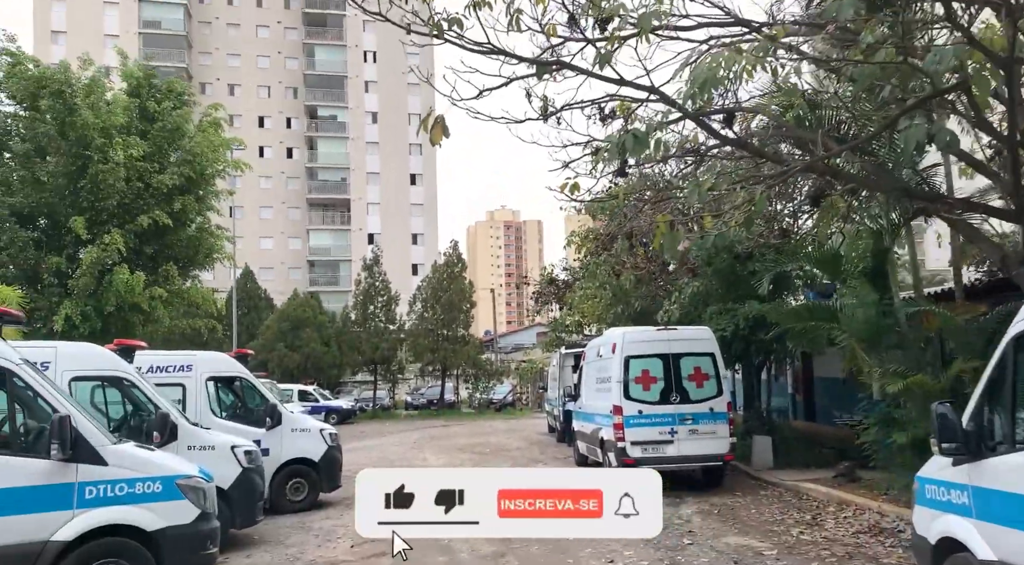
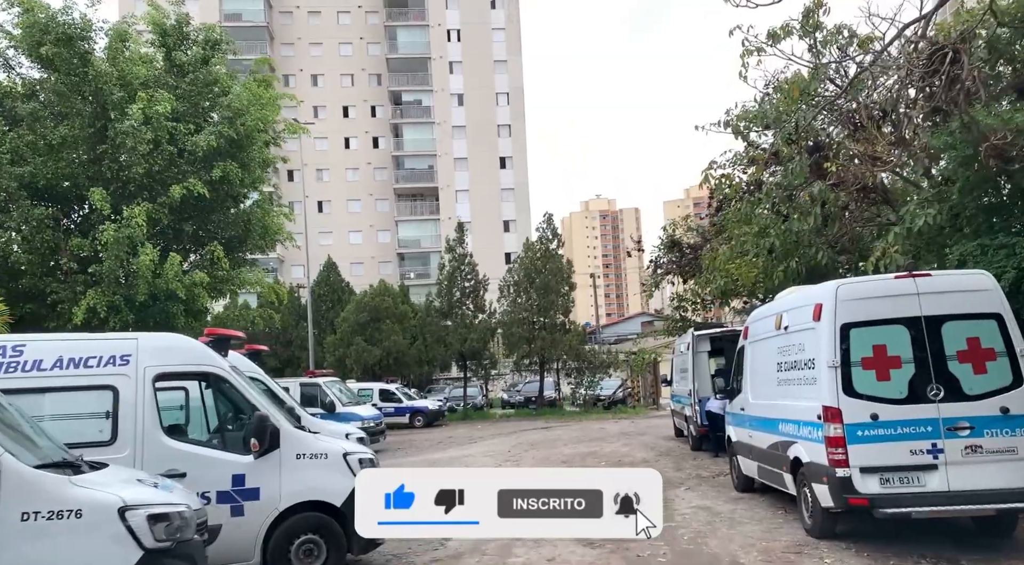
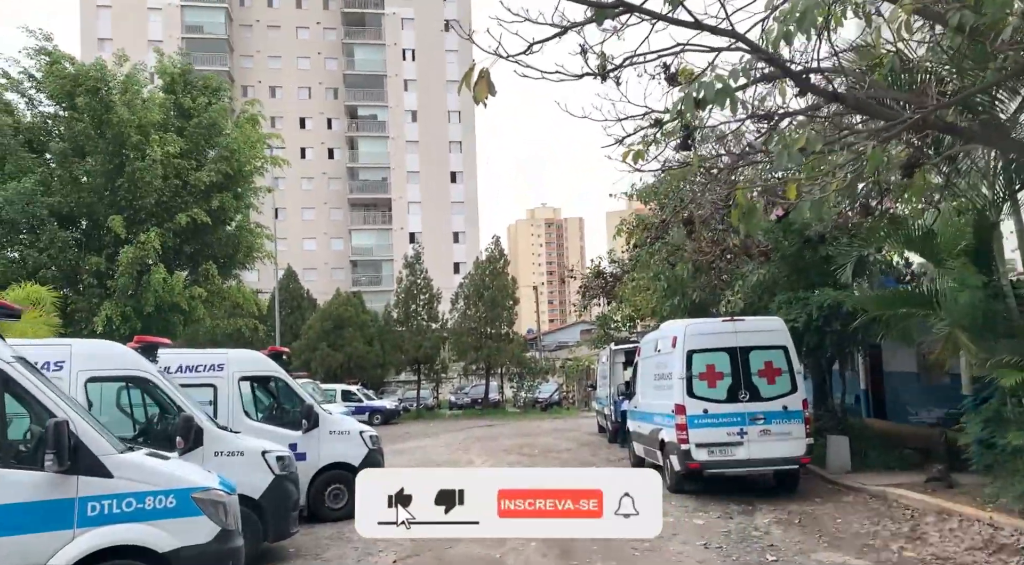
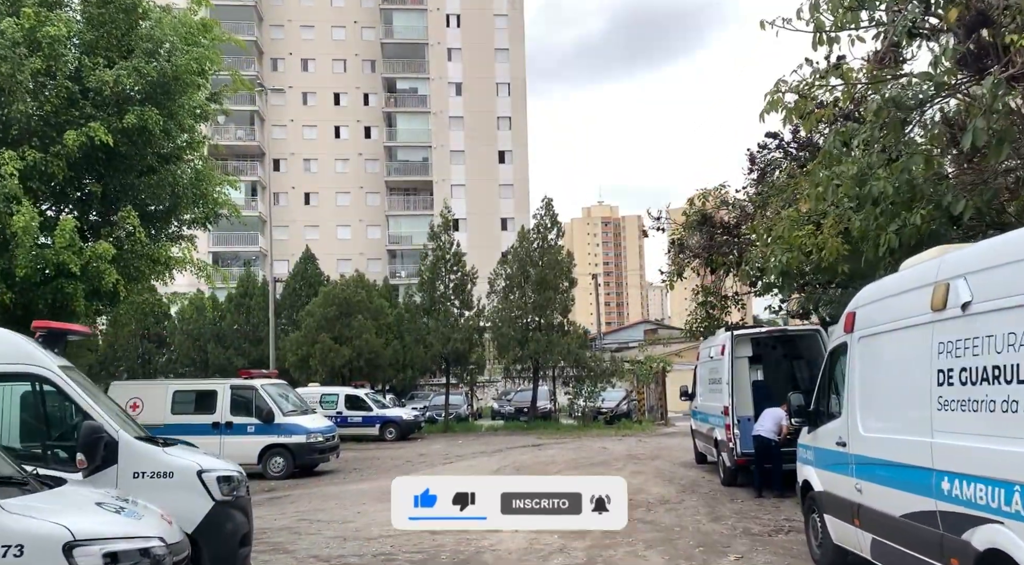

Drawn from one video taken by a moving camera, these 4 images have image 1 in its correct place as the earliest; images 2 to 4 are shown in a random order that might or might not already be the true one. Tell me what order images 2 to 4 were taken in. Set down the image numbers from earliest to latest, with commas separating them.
3, 2, 4
